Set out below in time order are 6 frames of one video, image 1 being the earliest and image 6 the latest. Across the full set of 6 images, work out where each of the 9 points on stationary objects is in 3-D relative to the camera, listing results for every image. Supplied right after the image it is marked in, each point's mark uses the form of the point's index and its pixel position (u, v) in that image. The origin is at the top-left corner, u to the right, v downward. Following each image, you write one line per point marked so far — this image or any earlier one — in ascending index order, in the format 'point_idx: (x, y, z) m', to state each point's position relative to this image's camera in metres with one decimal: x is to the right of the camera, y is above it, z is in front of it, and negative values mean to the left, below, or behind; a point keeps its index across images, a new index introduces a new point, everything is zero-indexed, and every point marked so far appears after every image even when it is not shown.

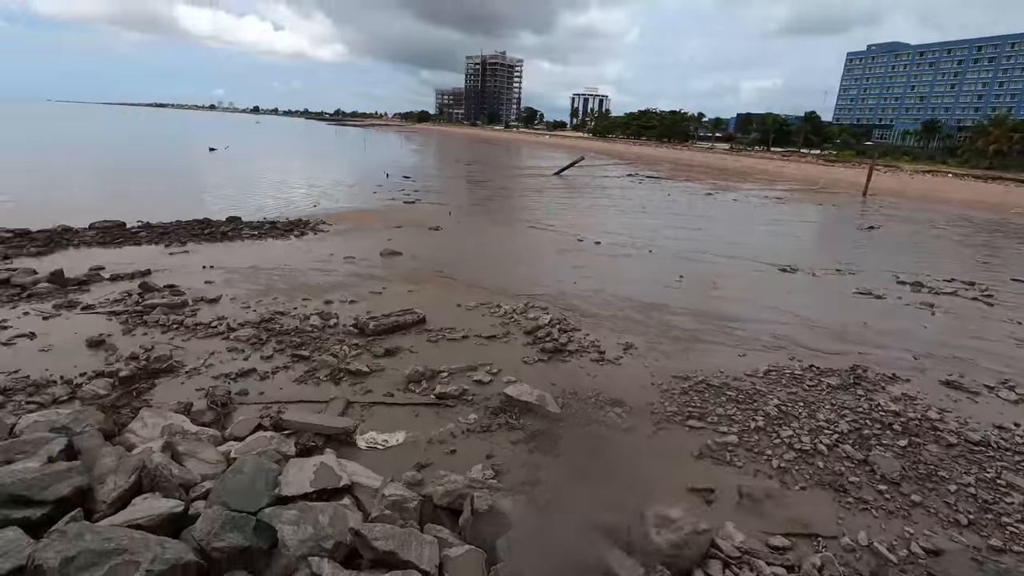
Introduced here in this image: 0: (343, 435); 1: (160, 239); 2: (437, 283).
0: (-1.3, -1.1, +4.0) m
1: (-7.2, +1.0, +11.0) m
2: (-1.2, +0.1, +8.8) m
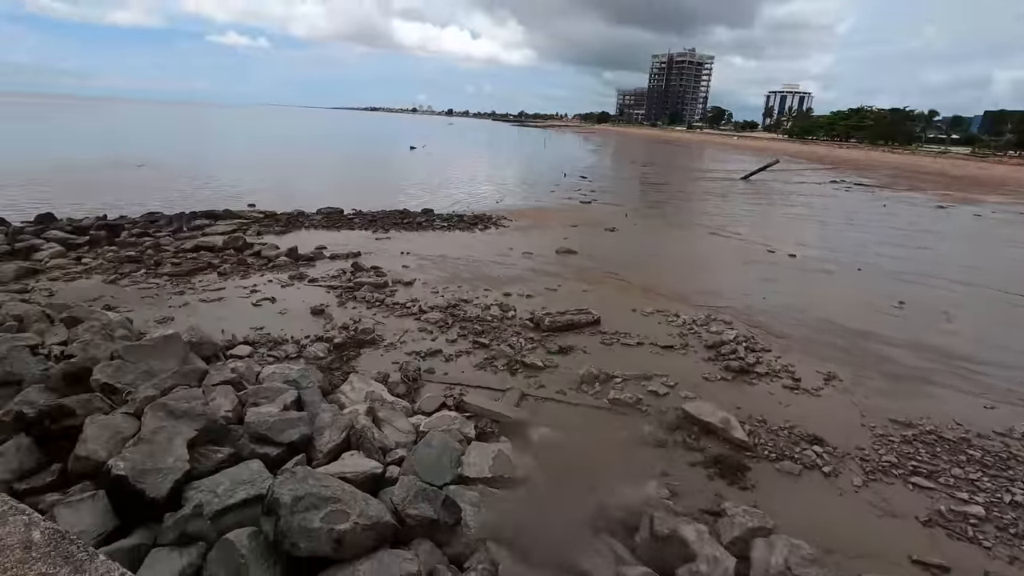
0: (0.0, -1.1, +4.1) m
1: (-3.3, +1.5, +12.5) m
2: (+1.6, 0.0, +8.6) m
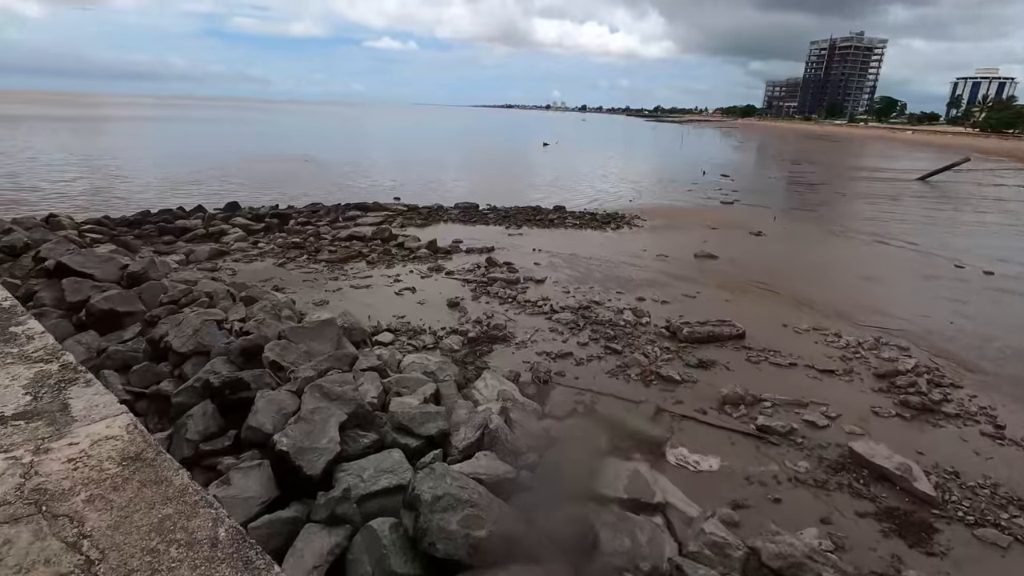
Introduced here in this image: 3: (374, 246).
0: (+1.0, -1.1, +3.9) m
1: (-0.2, +1.6, +12.8) m
2: (+3.6, -0.1, +7.9) m
3: (-2.5, +0.8, +9.9) m
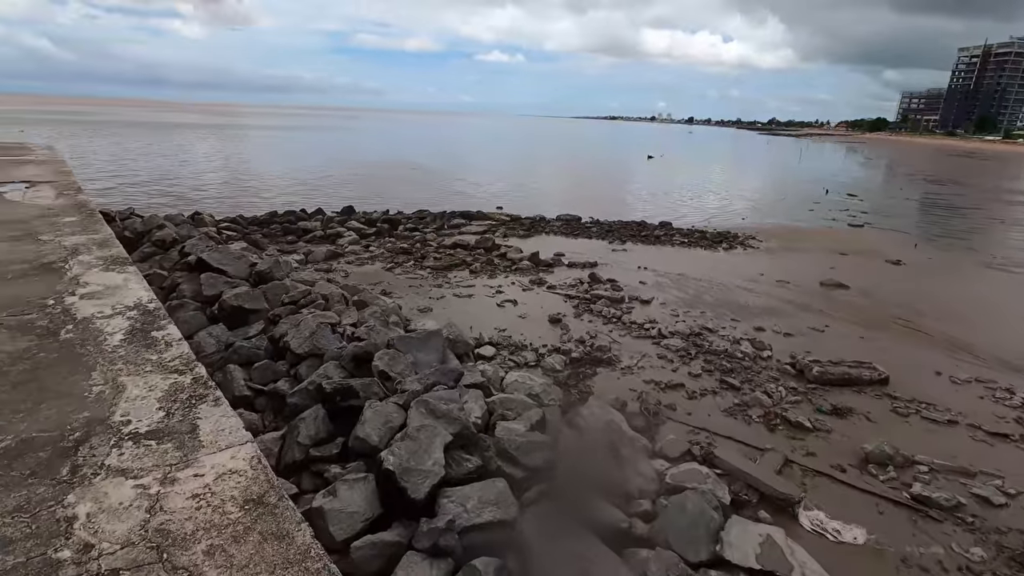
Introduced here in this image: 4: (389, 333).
0: (+1.7, -1.4, +3.4) m
1: (+2.2, +1.2, +12.4) m
2: (+5.0, -0.6, +6.9) m
3: (-0.6, +0.6, +10.0) m
4: (-1.1, -0.4, +4.6) m
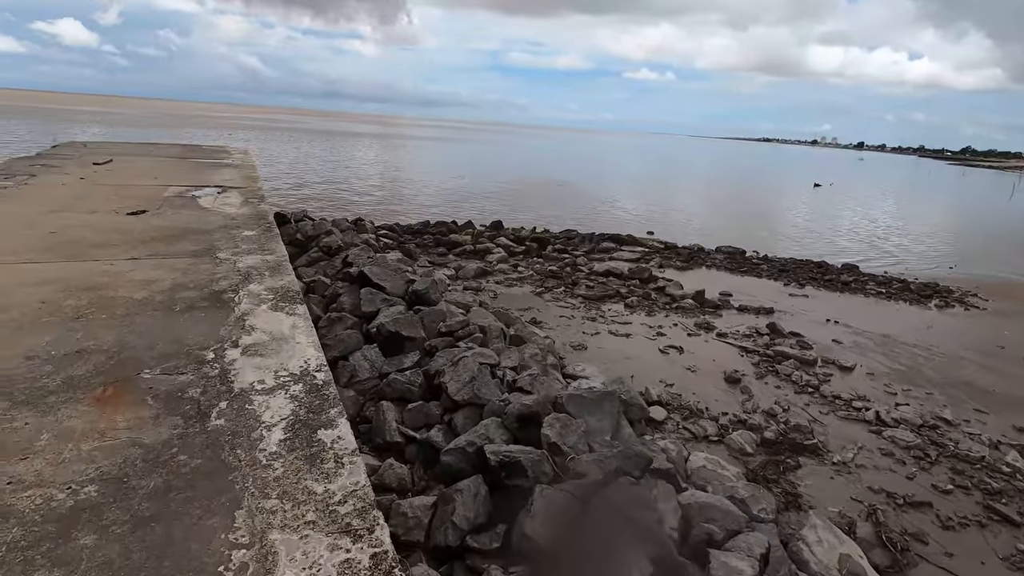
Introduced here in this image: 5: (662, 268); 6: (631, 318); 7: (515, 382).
0: (+2.6, -1.9, +2.1) m
1: (+5.4, +0.3, +10.8) m
2: (+6.7, -1.6, +4.8) m
3: (+2.0, 0.0, +9.1) m
4: (+0.3, -0.7, +3.9) m
5: (+3.0, +0.4, +10.6) m
6: (+1.7, -0.4, +7.7) m
7: (0.0, -0.7, +4.0) m
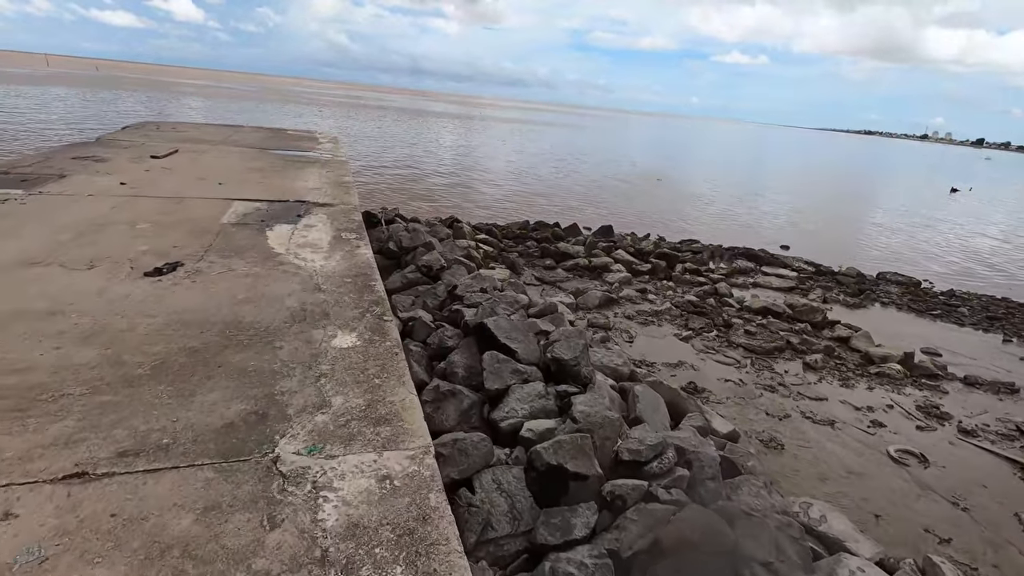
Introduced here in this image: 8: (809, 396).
0: (+3.4, -2.8, +0.1) m
1: (+7.4, -0.6, +8.3) m
2: (+7.8, -2.7, +2.2) m
3: (+3.8, -0.6, +6.9) m
4: (+1.4, -1.4, +2.1) m
5: (+4.9, -0.3, +8.3) m
6: (+3.3, -1.1, +5.6) m
7: (+1.1, -1.3, +2.2) m
8: (+3.0, -1.1, +5.5) m
